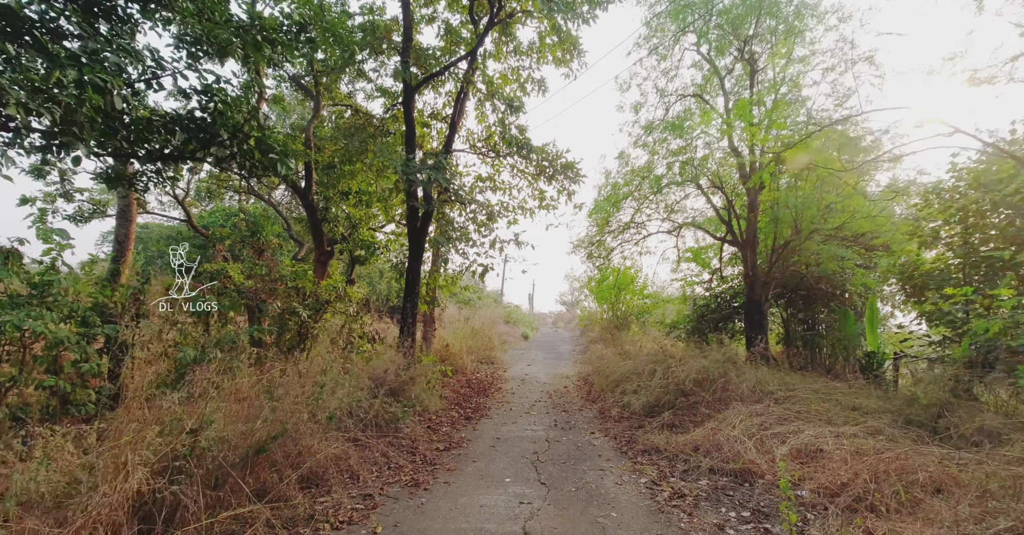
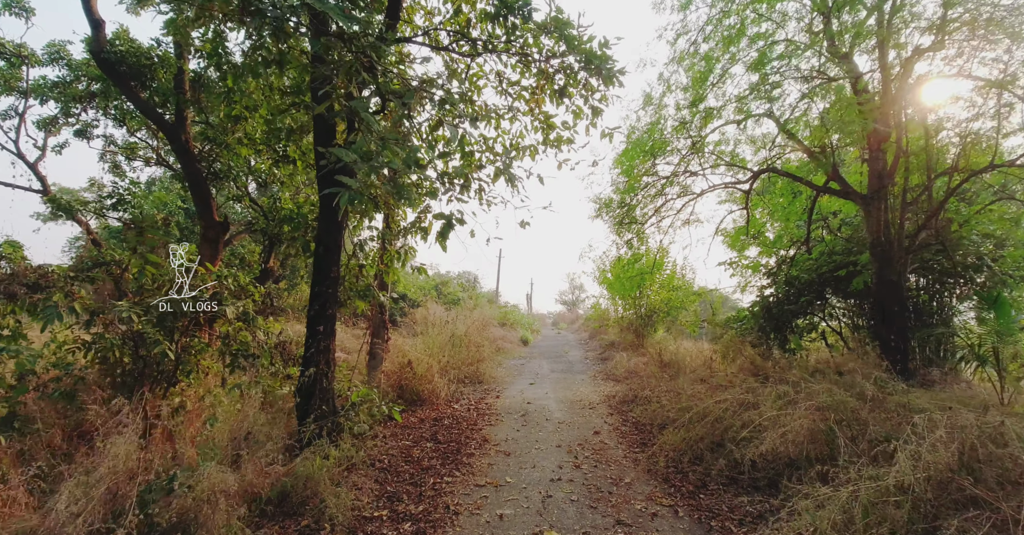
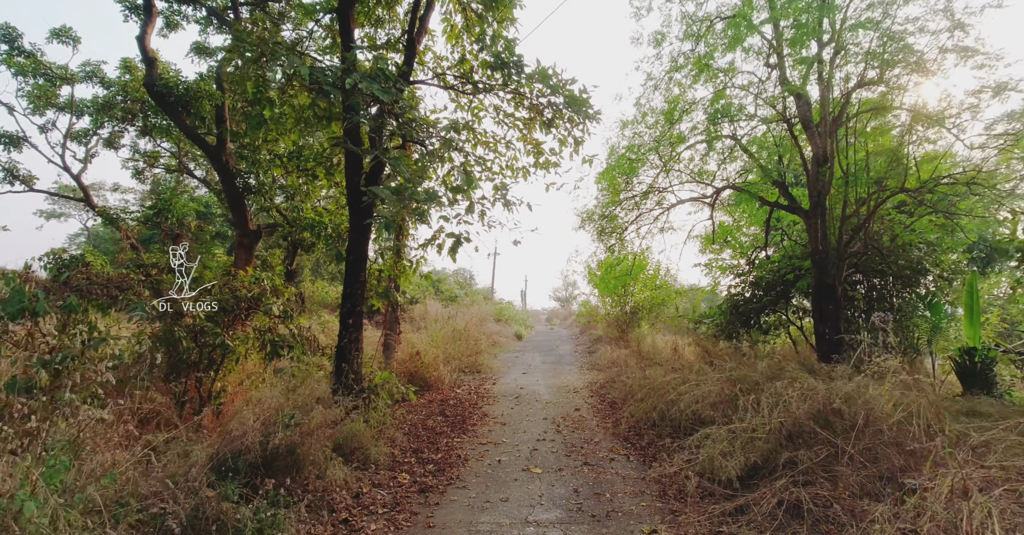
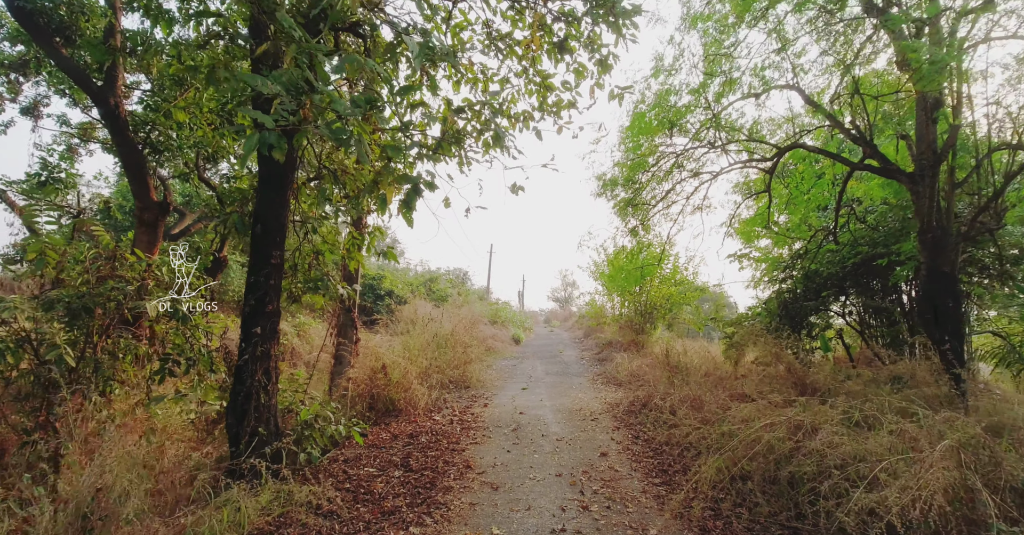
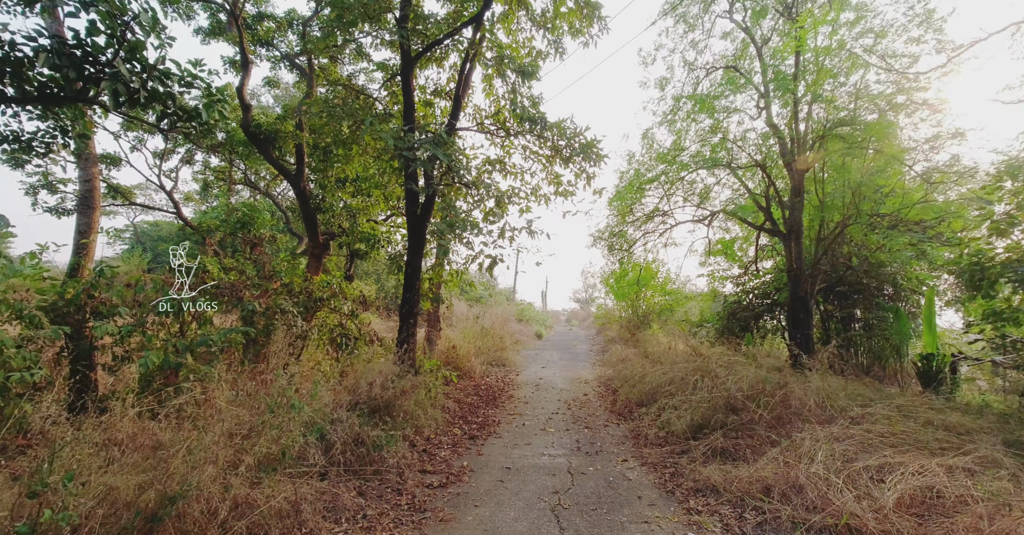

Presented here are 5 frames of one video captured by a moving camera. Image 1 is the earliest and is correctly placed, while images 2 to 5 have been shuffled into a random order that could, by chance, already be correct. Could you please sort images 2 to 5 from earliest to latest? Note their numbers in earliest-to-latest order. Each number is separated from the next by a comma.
5, 3, 2, 4
